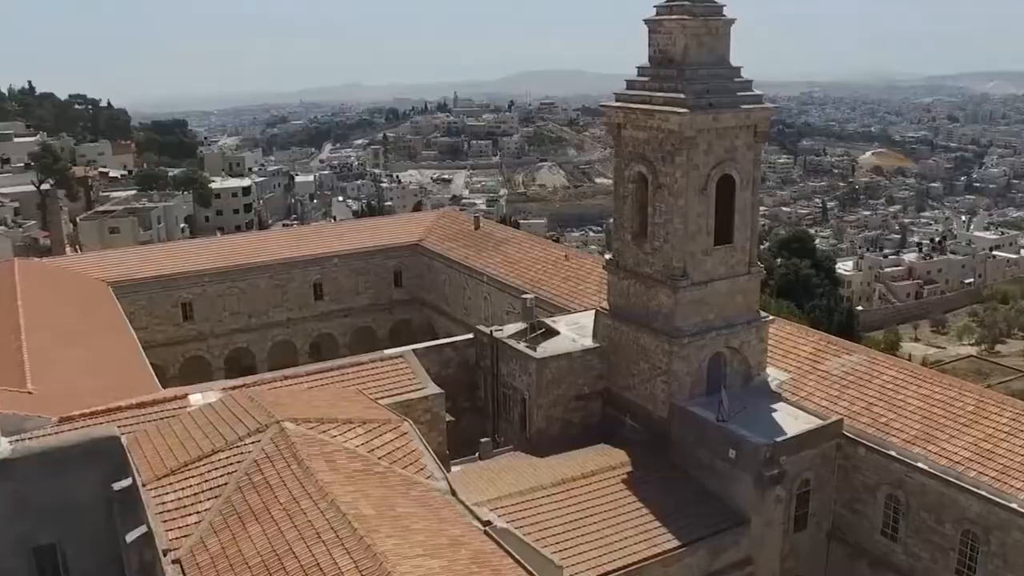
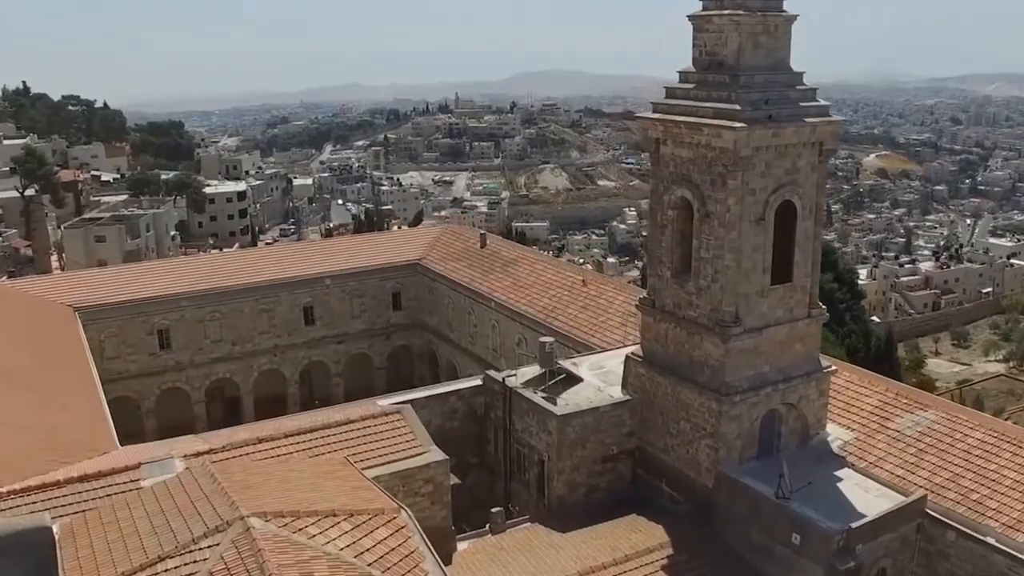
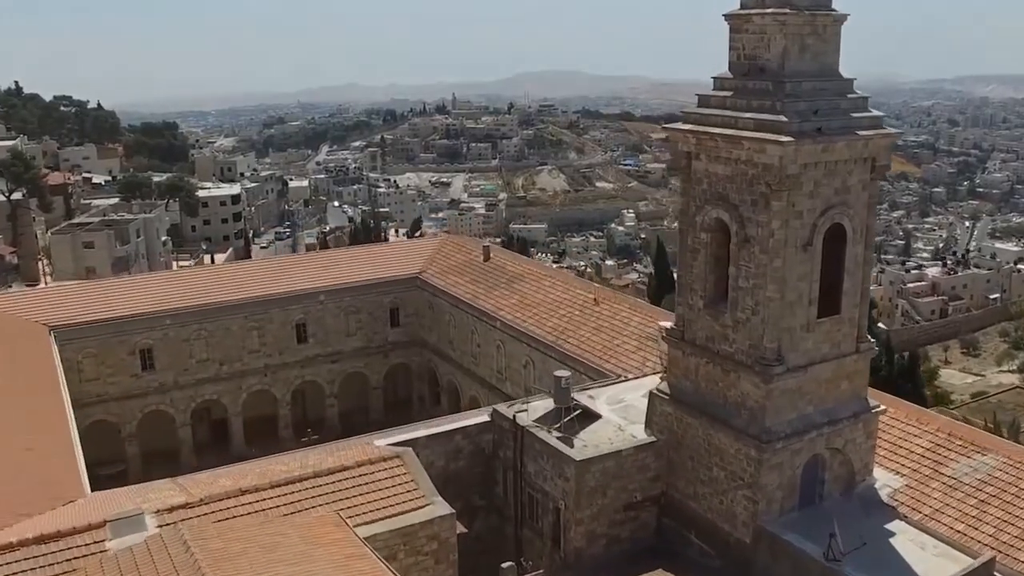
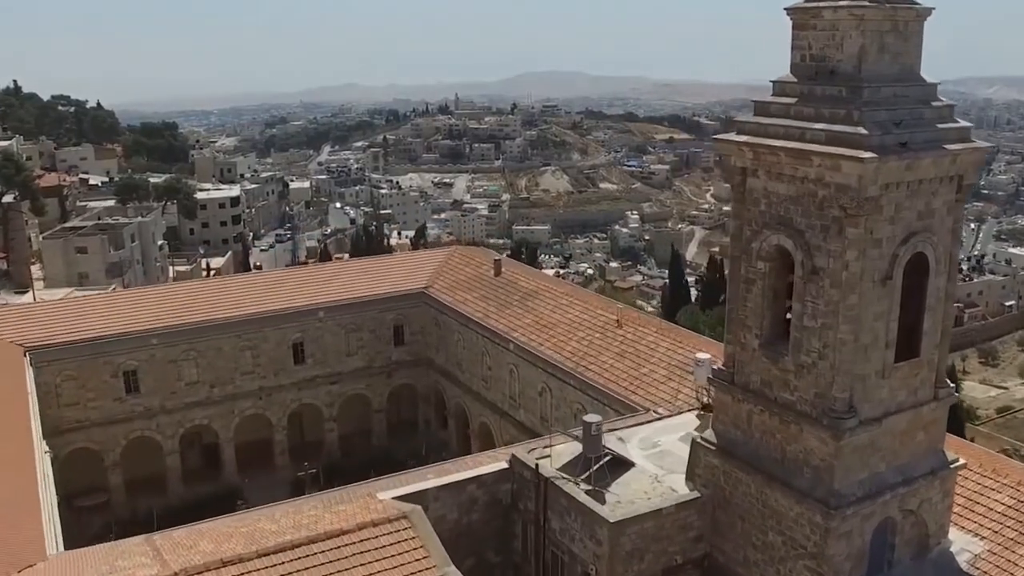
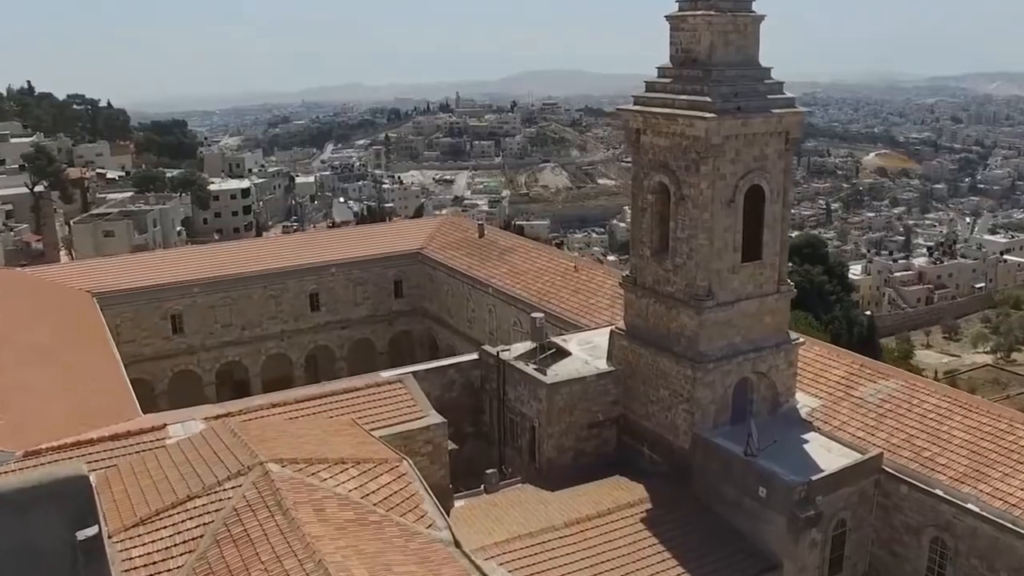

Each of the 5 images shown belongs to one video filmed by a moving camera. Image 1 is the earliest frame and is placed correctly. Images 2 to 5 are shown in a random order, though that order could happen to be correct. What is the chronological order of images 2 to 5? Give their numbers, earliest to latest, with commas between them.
5, 2, 3, 4
